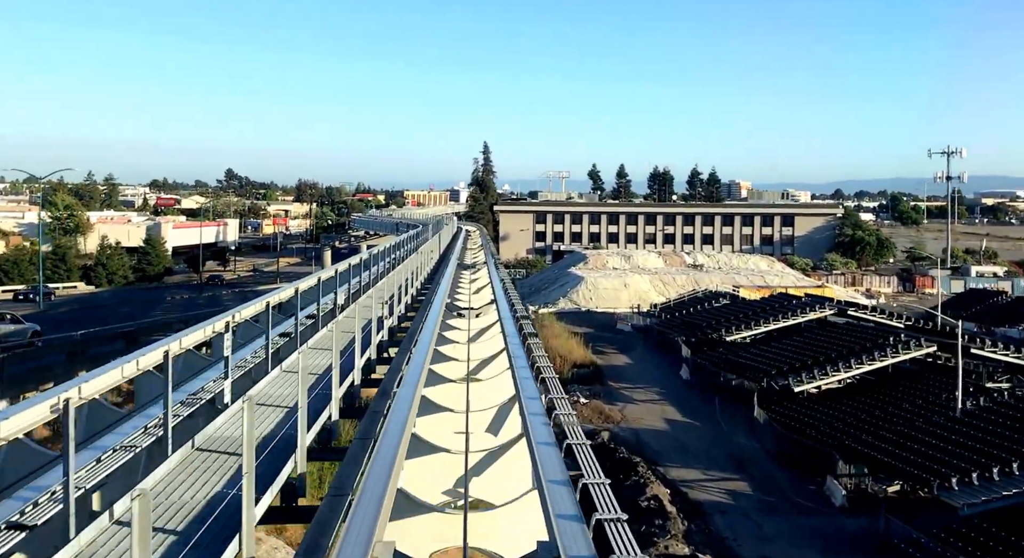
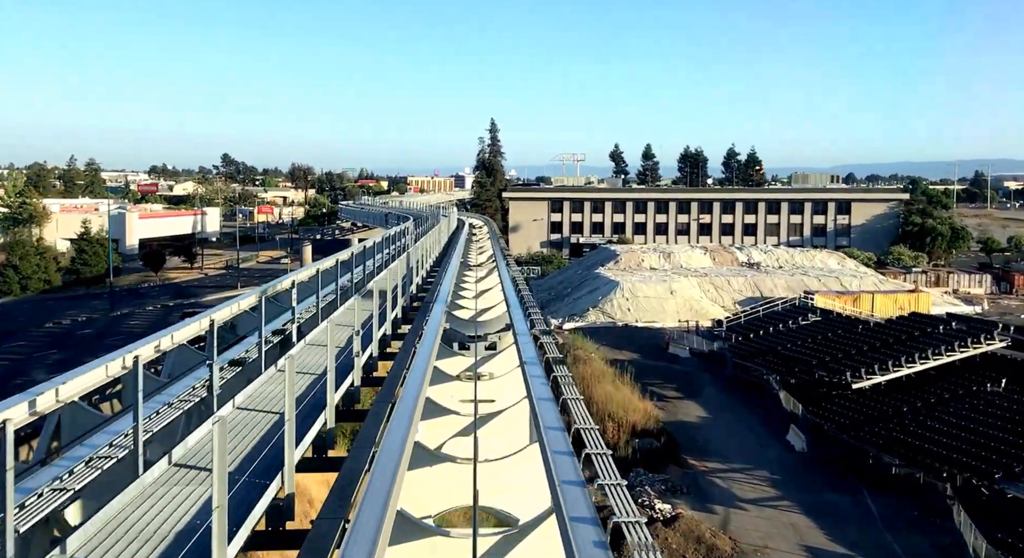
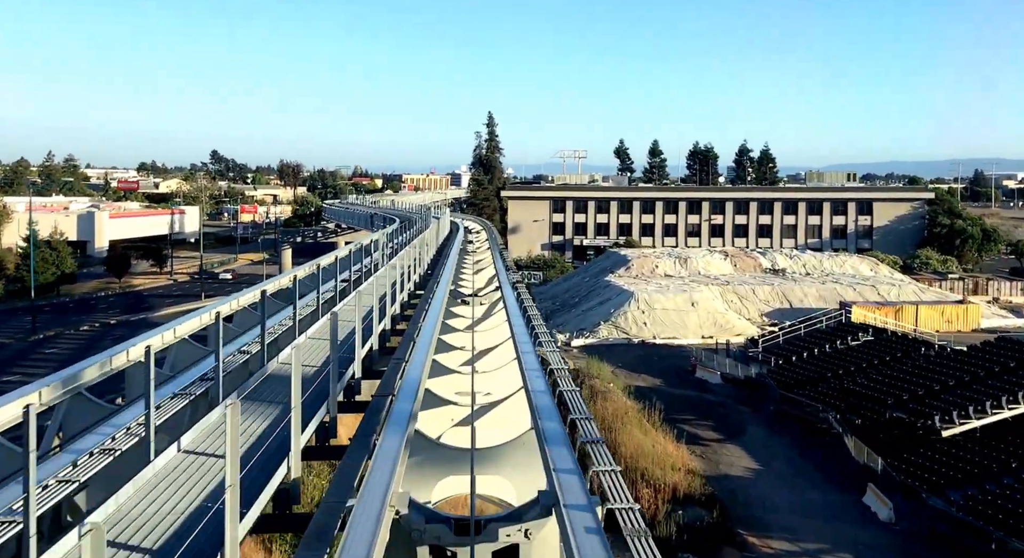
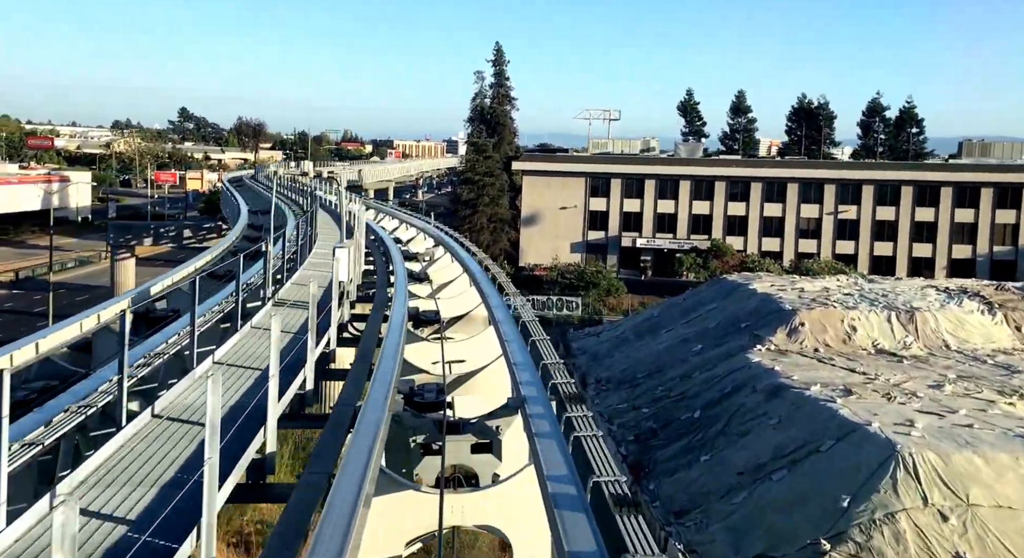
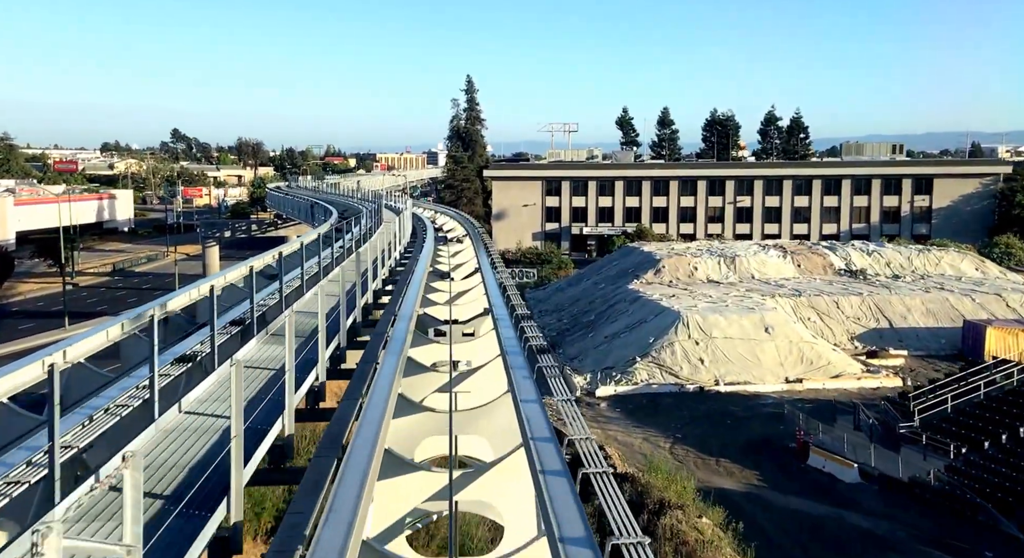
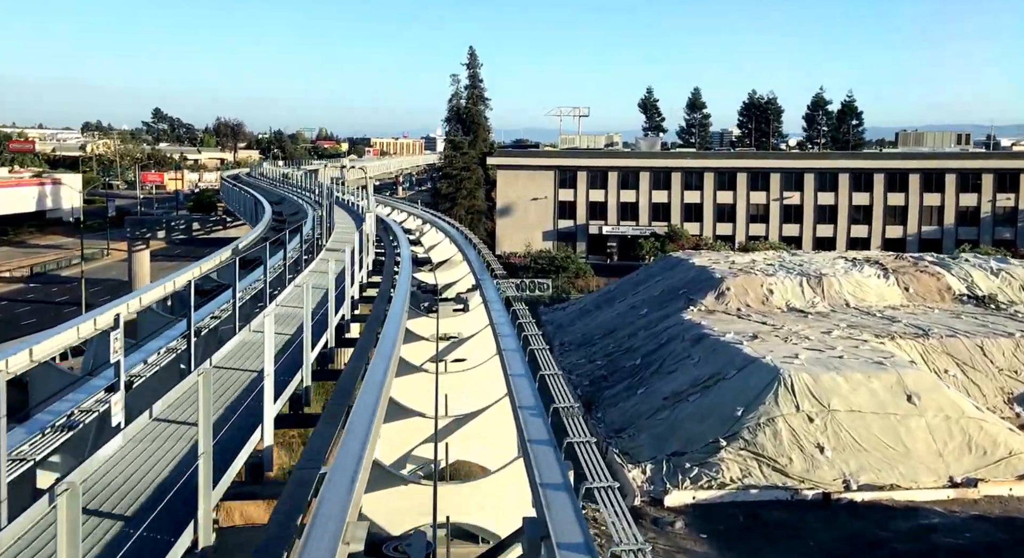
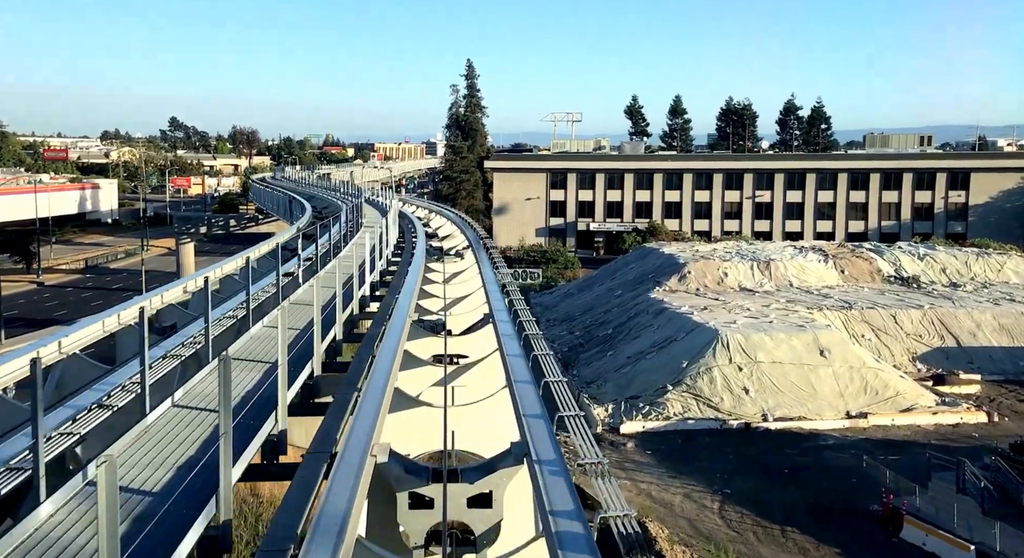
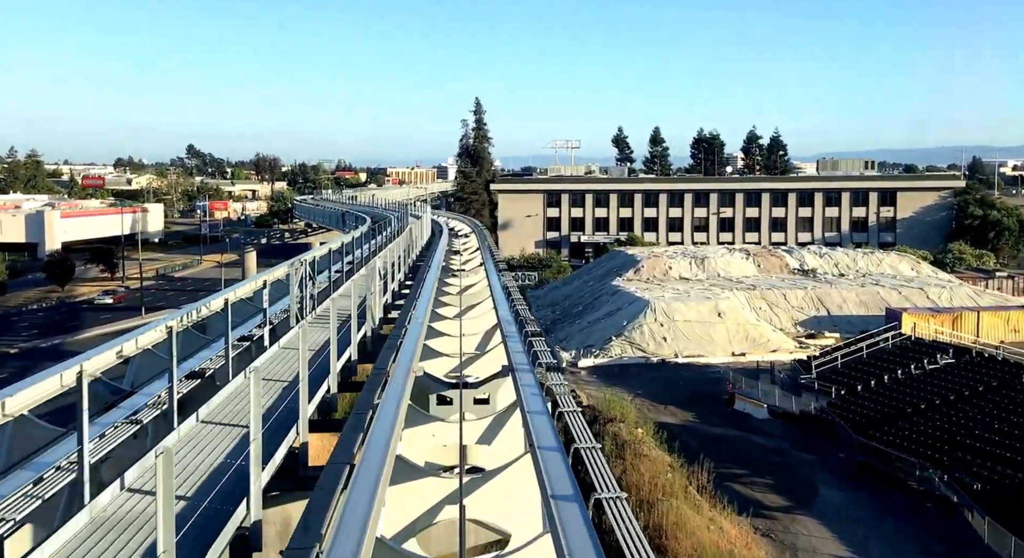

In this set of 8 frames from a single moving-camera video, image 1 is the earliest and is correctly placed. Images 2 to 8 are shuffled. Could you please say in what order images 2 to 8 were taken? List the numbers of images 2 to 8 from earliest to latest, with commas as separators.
2, 3, 8, 5, 7, 6, 4
